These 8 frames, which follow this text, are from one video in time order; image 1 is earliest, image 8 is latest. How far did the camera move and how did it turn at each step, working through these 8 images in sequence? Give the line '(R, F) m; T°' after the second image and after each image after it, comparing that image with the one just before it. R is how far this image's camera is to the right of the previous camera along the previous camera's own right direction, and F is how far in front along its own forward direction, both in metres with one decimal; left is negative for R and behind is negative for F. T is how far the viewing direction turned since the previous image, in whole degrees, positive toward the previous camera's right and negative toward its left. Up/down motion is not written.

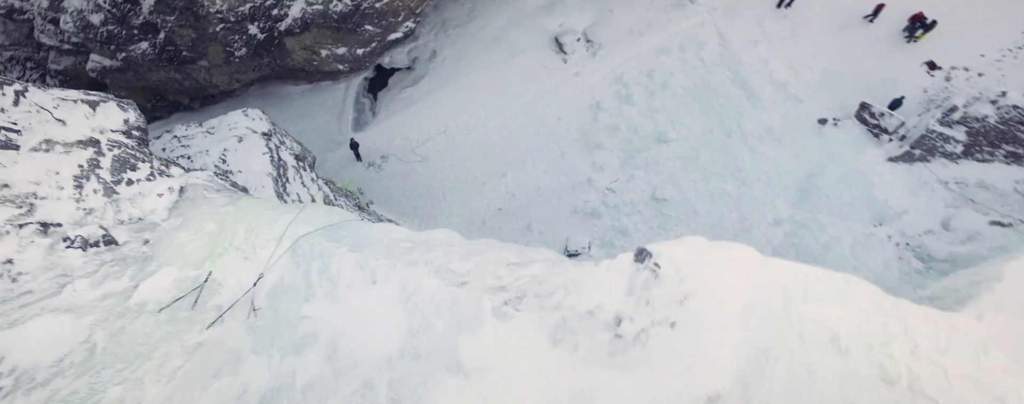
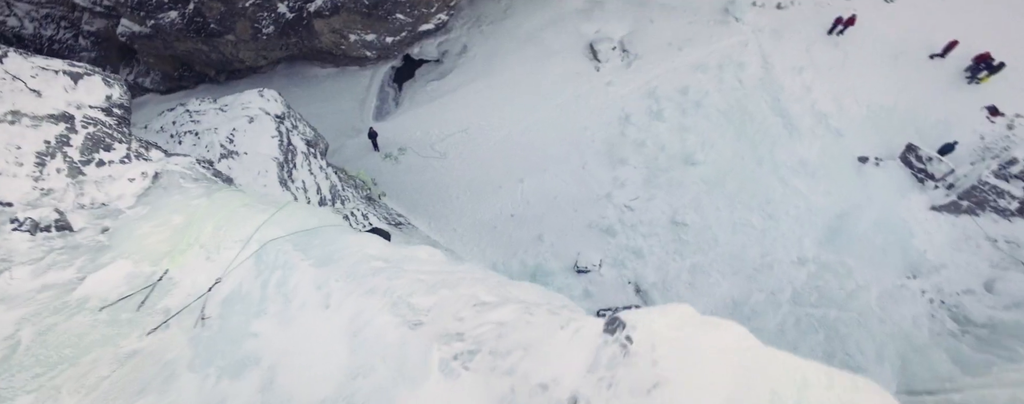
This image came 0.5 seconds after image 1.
(+0.2, +0.3) m; -3°
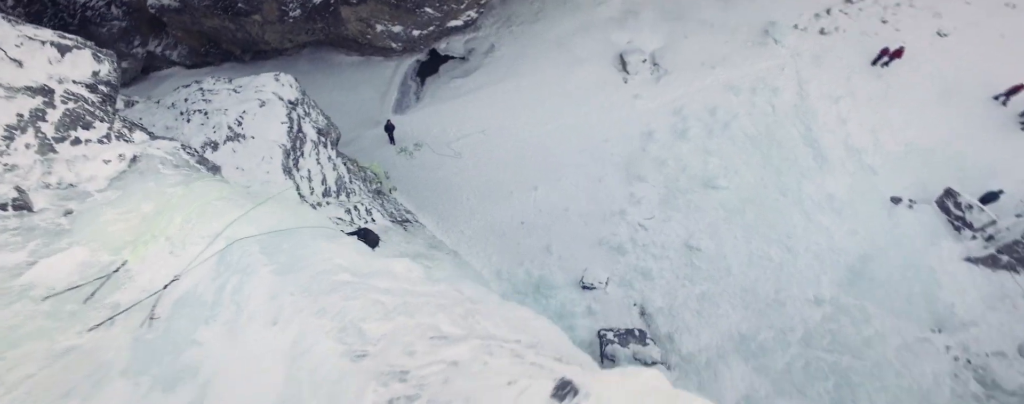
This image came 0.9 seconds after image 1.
(+0.2, +0.2) m; -2°
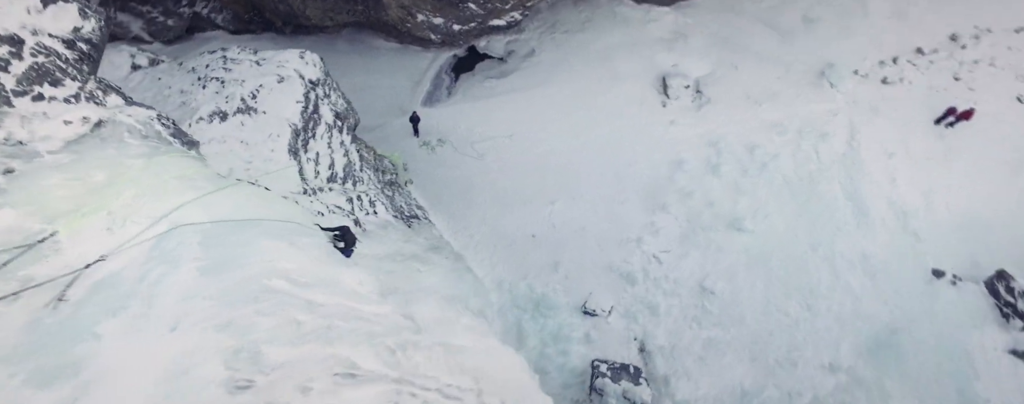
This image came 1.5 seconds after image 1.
(+0.3, +0.3) m; -4°
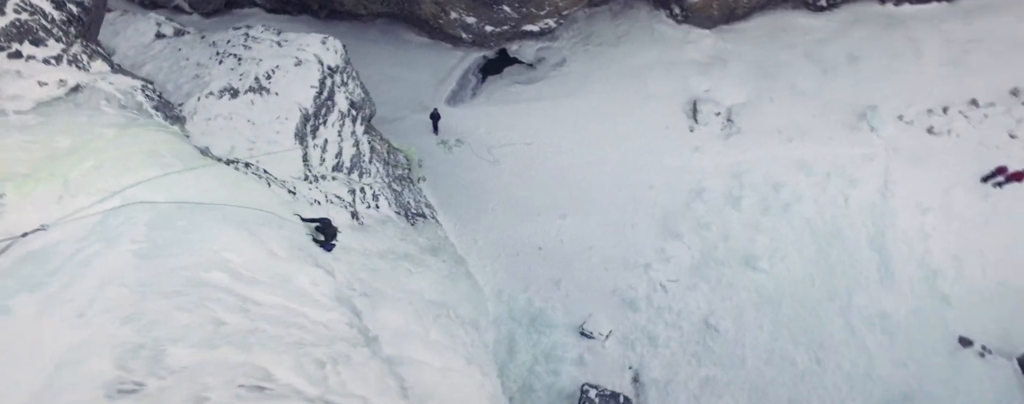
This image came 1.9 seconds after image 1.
(+0.3, +0.2) m; -3°
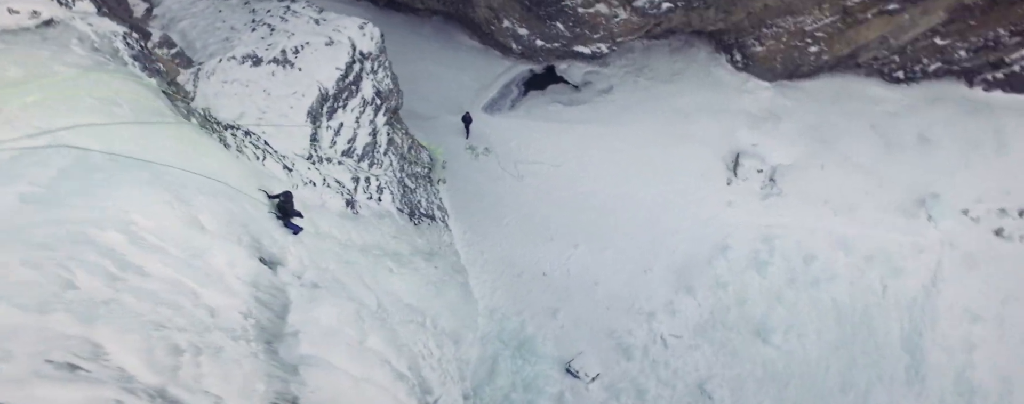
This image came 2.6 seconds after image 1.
(+0.5, +0.3) m; -5°
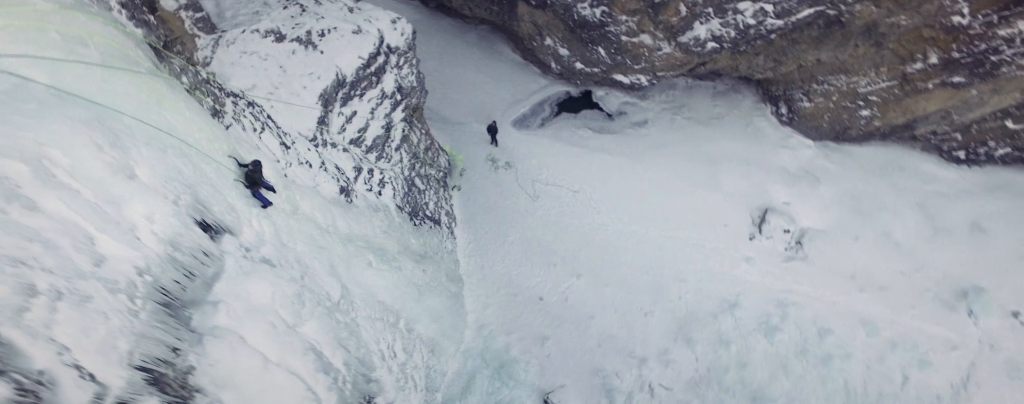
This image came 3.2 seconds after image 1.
(+0.5, +0.2) m; -4°
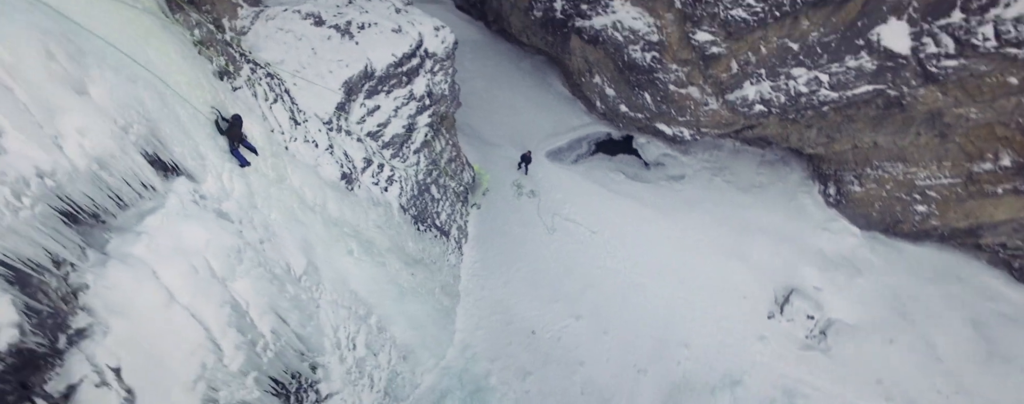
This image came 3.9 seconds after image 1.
(+0.7, +0.2) m; -6°
